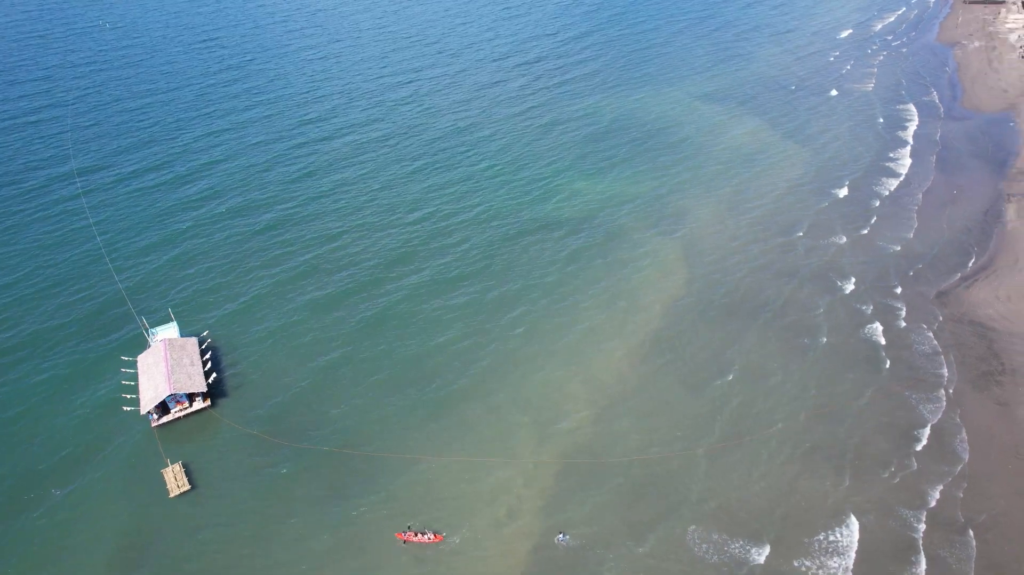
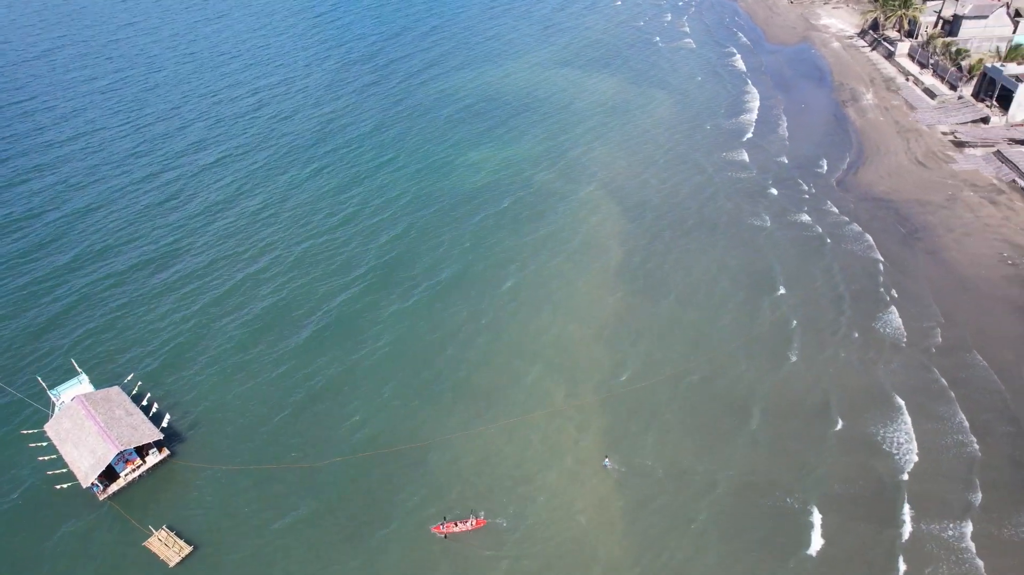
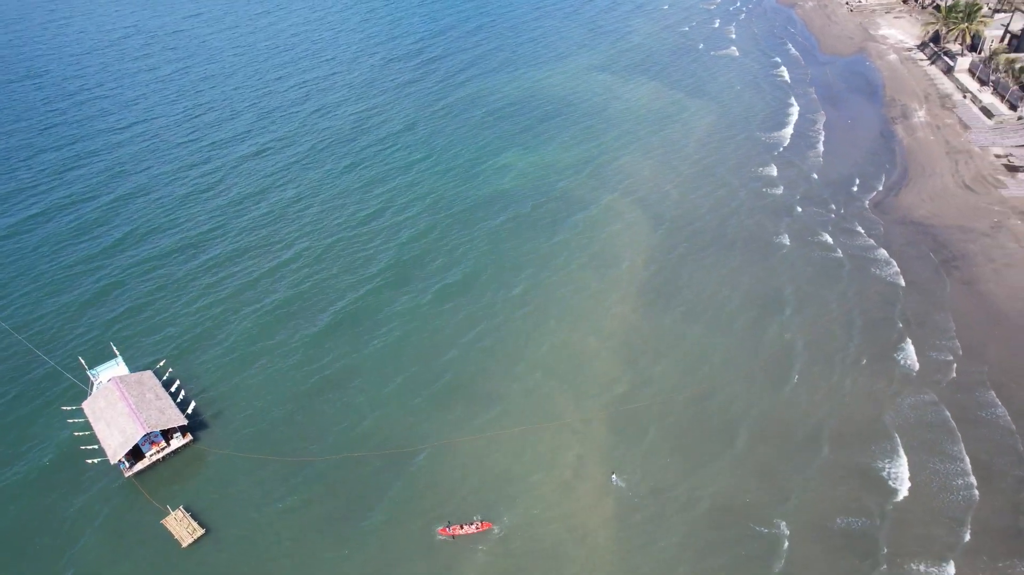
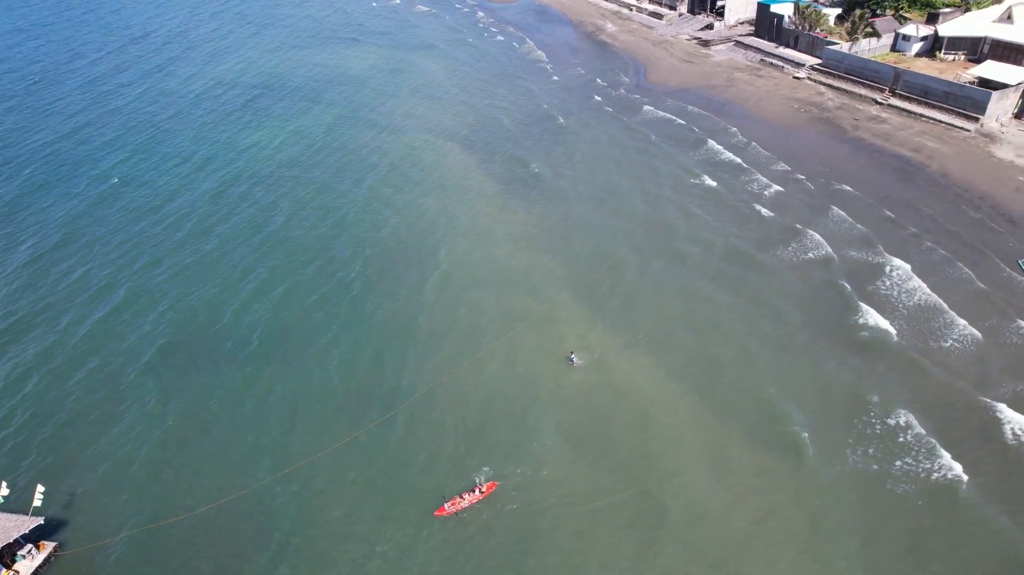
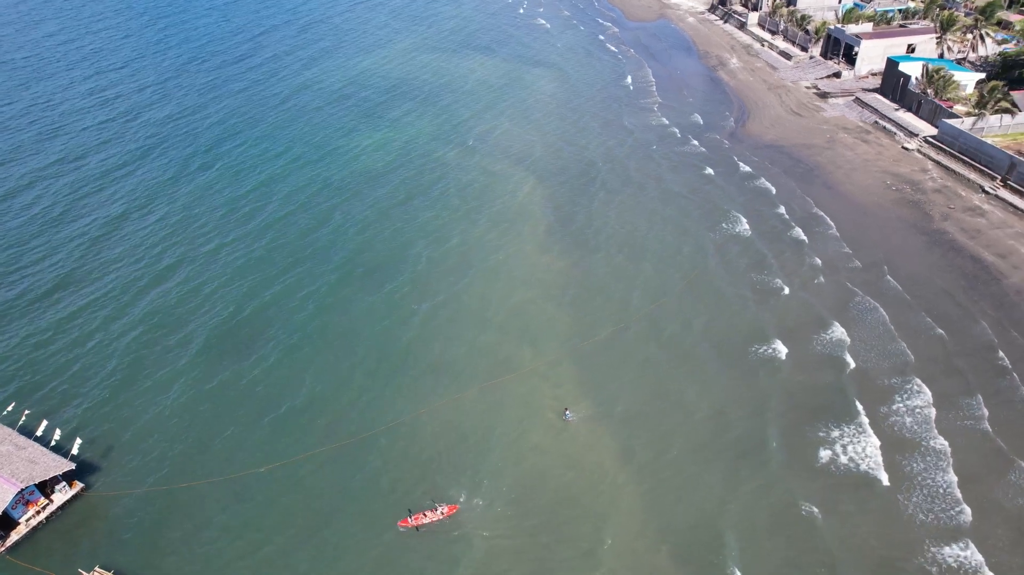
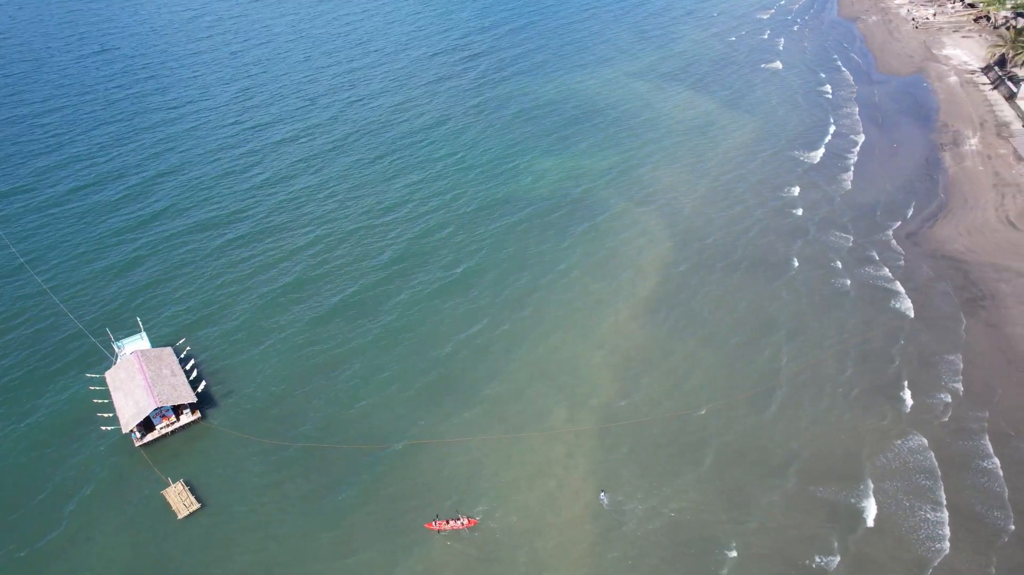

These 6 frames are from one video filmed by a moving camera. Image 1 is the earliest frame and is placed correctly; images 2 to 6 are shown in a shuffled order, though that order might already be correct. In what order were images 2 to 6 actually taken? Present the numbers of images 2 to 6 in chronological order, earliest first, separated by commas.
6, 3, 2, 5, 4
